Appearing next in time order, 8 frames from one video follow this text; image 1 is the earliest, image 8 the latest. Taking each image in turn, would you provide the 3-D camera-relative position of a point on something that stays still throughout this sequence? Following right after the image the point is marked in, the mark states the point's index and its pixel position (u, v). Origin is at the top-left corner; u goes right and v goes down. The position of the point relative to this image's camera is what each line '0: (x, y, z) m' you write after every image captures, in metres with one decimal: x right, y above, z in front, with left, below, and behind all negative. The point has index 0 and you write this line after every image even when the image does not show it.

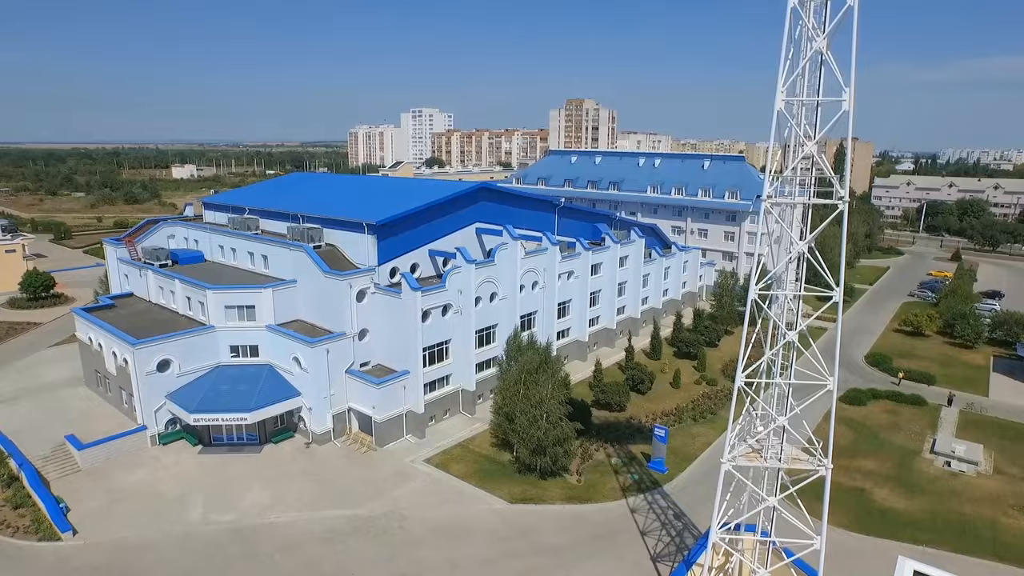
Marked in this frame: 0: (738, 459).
0: (+5.4, -4.2, +14.9) m
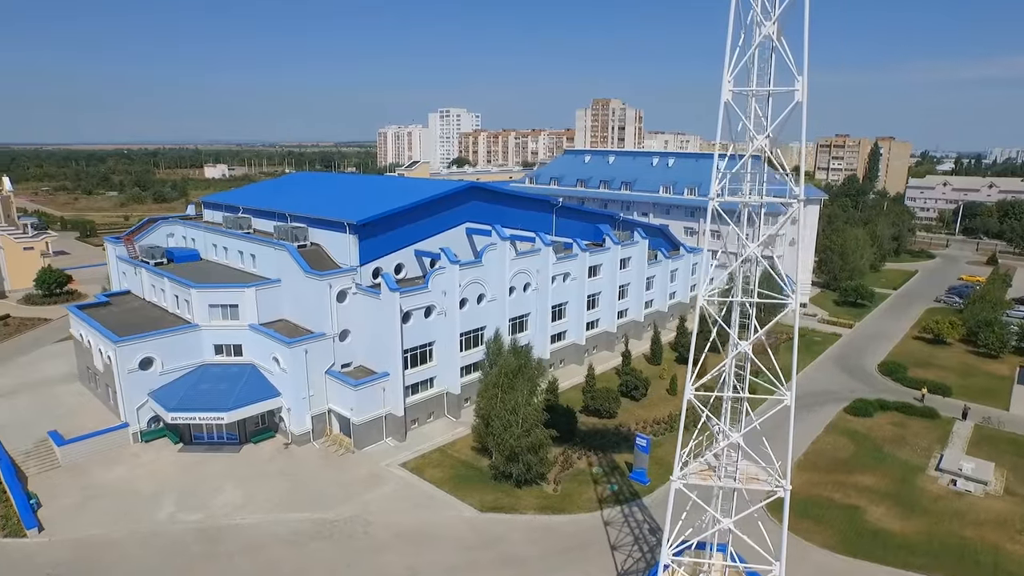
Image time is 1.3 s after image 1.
0: (+3.9, -4.3, +14.0) m
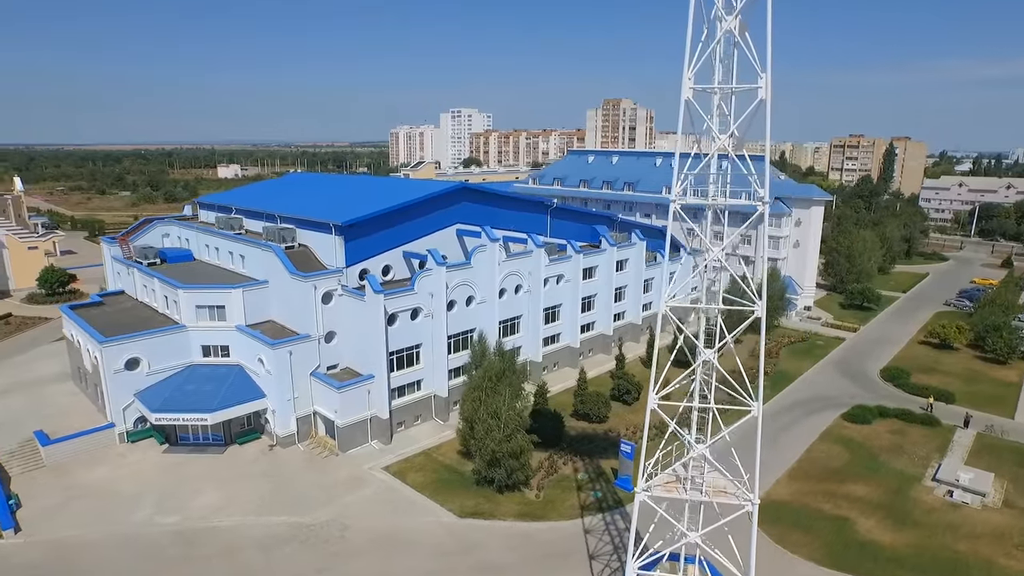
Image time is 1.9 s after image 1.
0: (+3.1, -4.4, +13.6) m
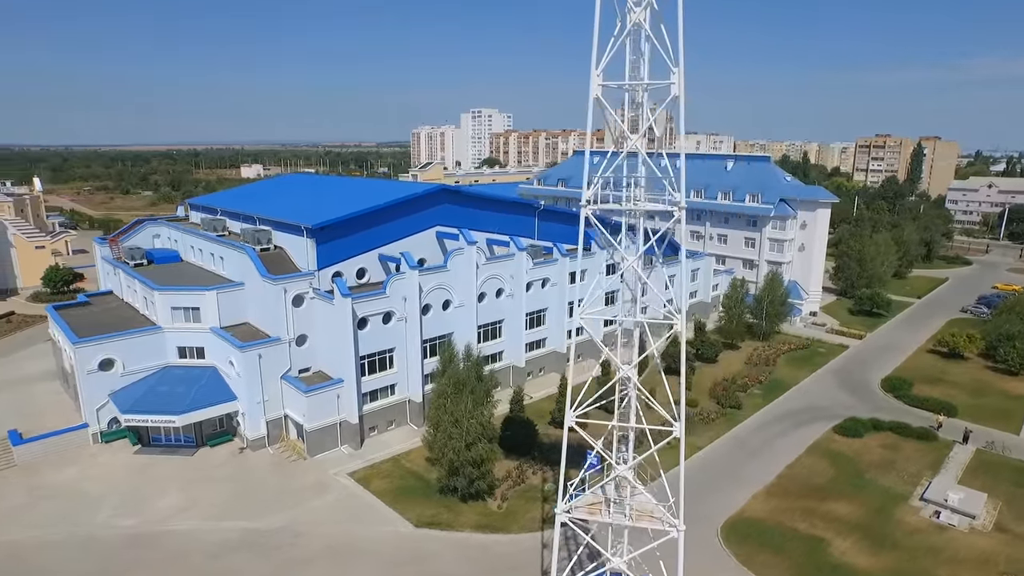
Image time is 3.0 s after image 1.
0: (+1.3, -4.6, +12.9) m
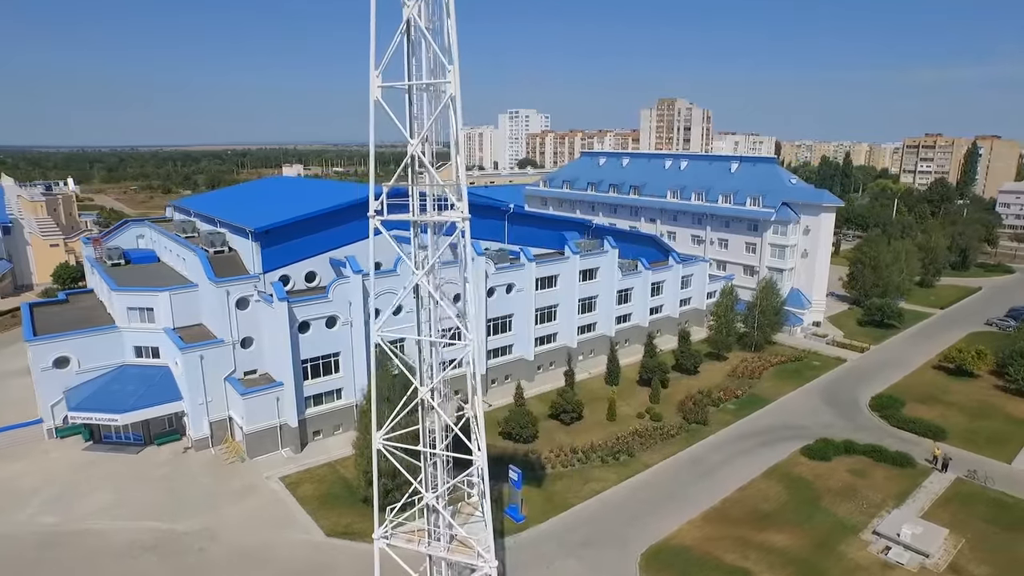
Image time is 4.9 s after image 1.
0: (-2.3, -4.9, +12.1) m
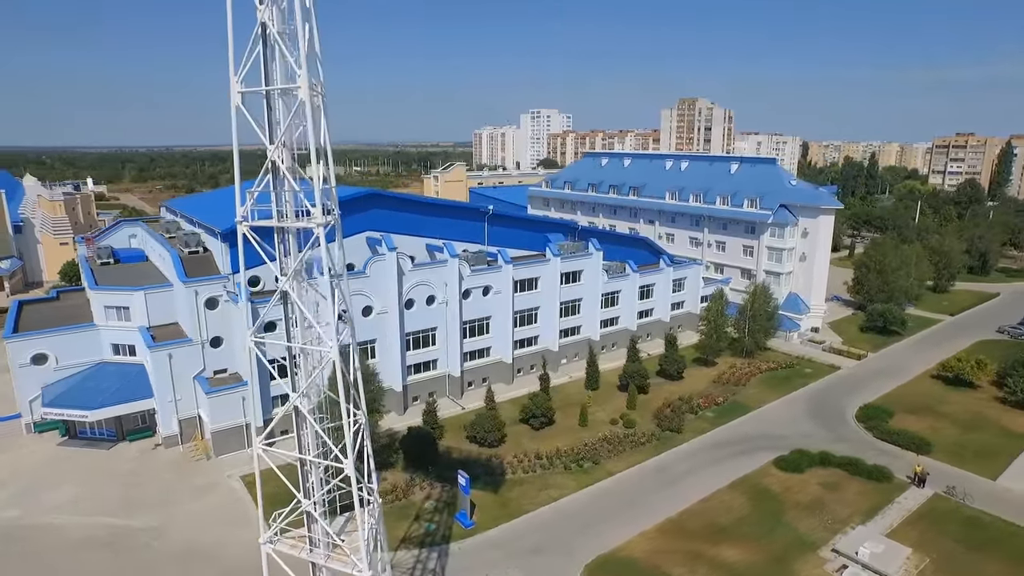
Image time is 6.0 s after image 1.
0: (-4.5, -5.0, +12.0) m
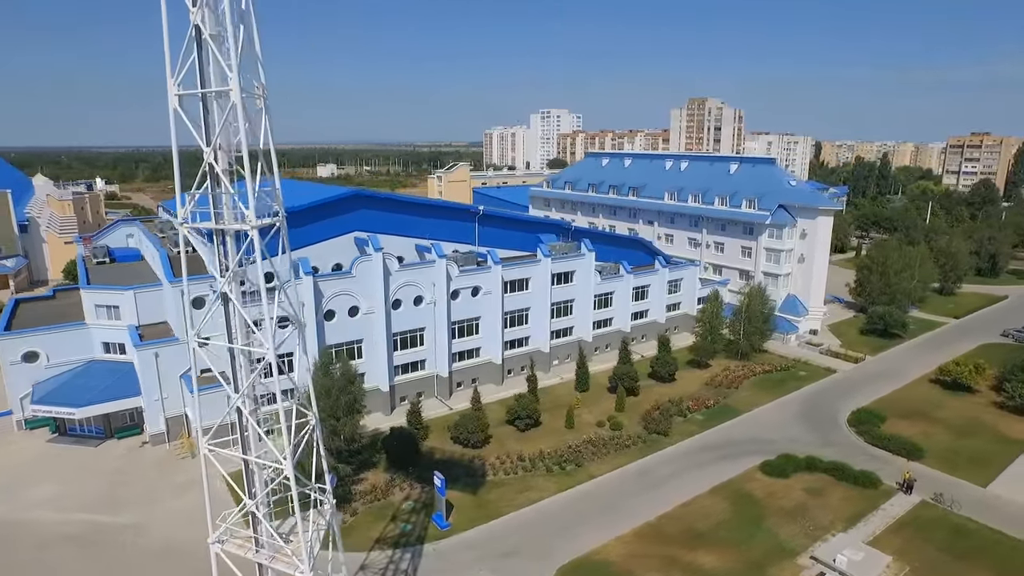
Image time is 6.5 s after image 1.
0: (-5.5, -5.0, +12.0) m
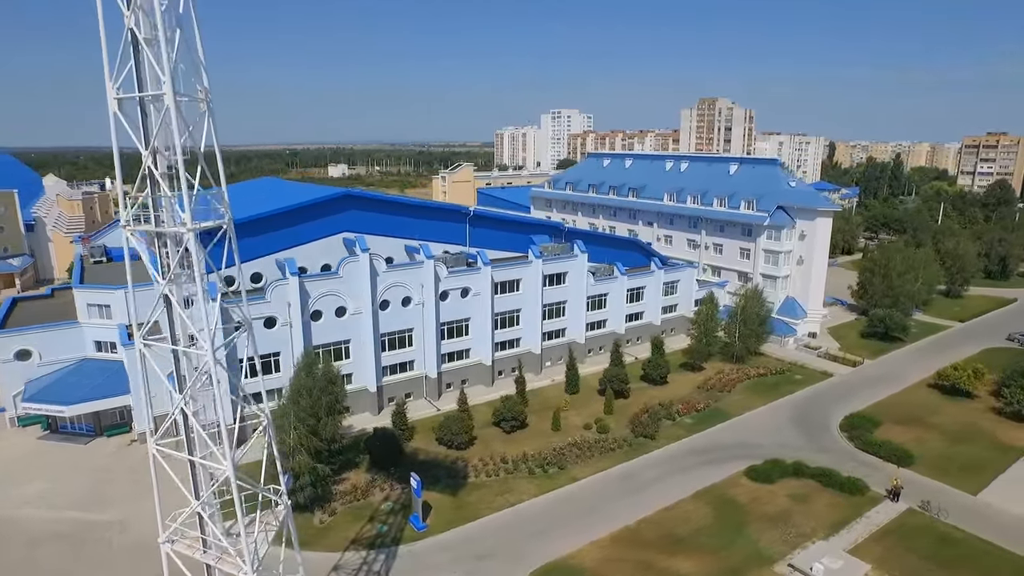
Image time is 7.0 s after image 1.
0: (-6.5, -5.0, +12.0) m
